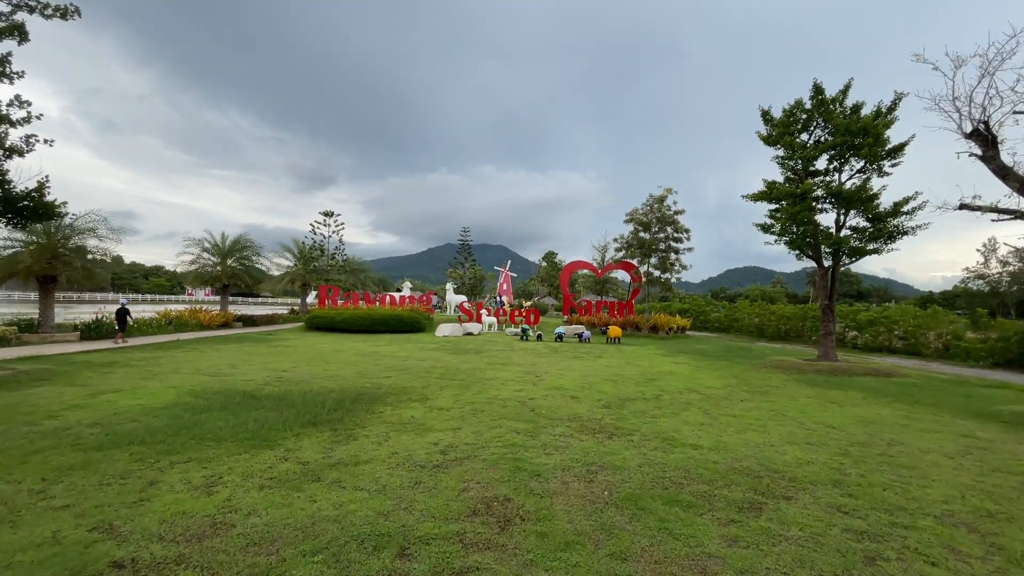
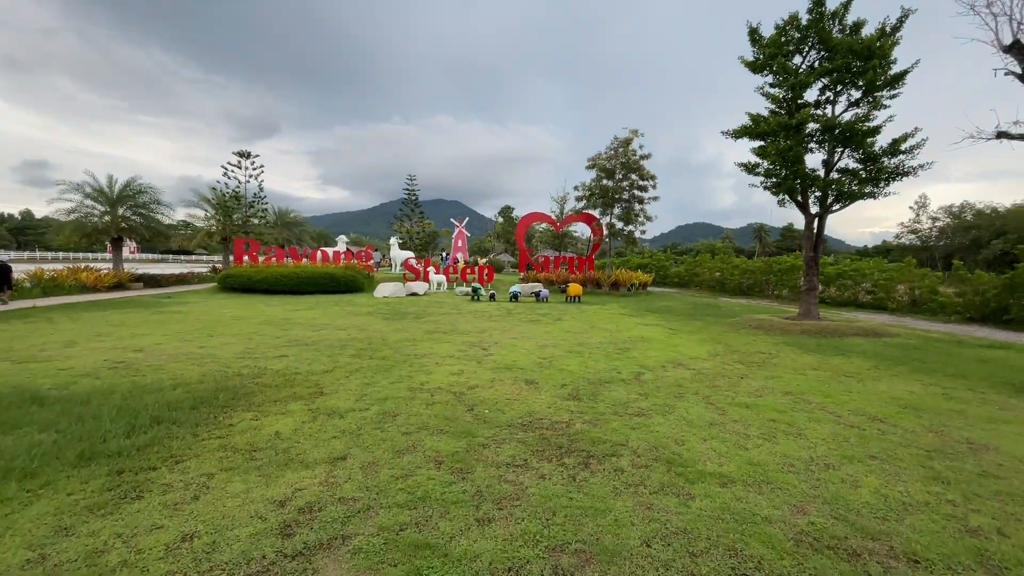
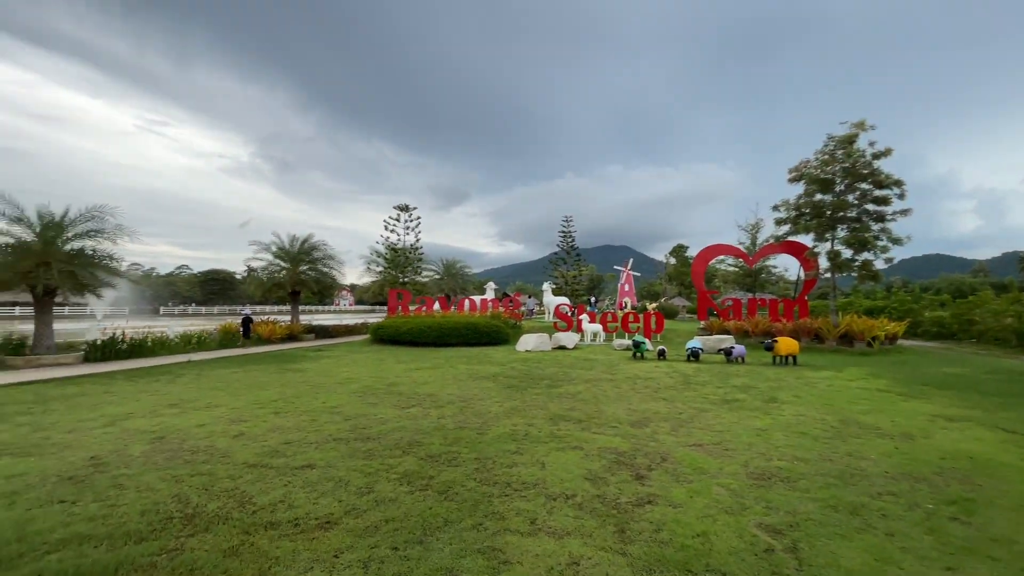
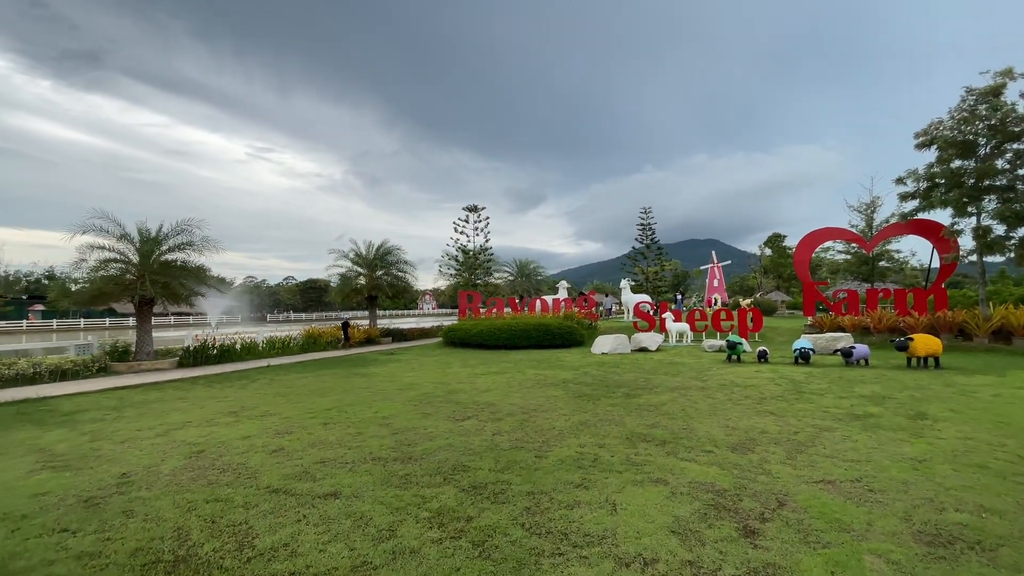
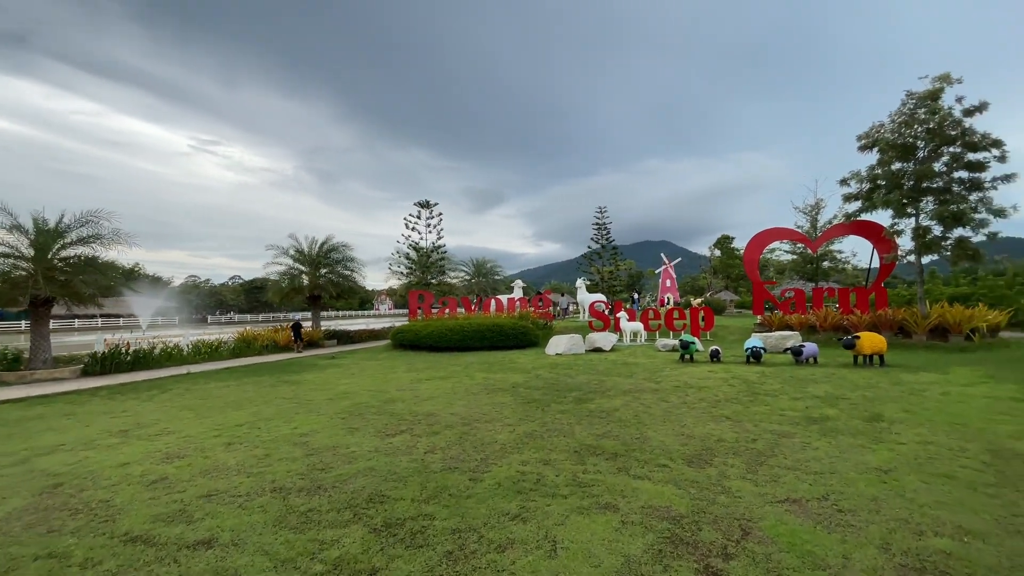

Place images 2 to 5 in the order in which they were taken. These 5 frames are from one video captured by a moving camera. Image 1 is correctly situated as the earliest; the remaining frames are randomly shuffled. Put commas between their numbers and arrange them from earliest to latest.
2, 3, 4, 5
